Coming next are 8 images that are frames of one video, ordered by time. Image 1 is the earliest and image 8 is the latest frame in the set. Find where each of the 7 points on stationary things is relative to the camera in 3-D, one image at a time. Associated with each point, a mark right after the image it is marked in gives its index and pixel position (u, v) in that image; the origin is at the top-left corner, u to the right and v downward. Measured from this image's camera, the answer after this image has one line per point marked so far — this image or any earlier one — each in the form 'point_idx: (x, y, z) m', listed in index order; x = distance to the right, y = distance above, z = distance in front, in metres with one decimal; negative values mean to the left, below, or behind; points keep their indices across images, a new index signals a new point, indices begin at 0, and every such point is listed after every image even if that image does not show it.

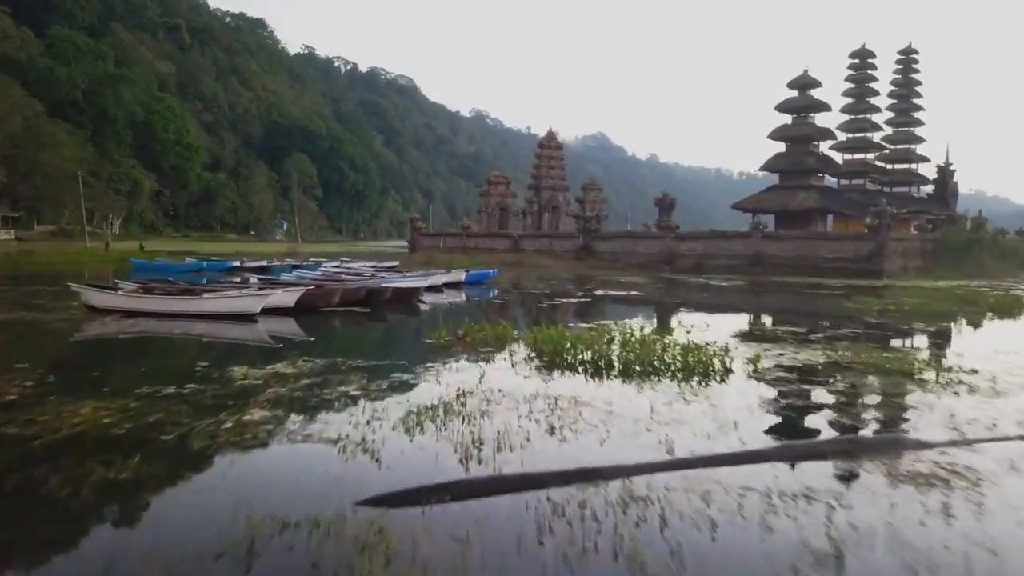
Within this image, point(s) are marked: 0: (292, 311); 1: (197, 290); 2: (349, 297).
0: (-4.3, -0.5, +14.3) m
1: (-5.7, -0.1, +13.4) m
2: (-3.4, -0.2, +15.2) m
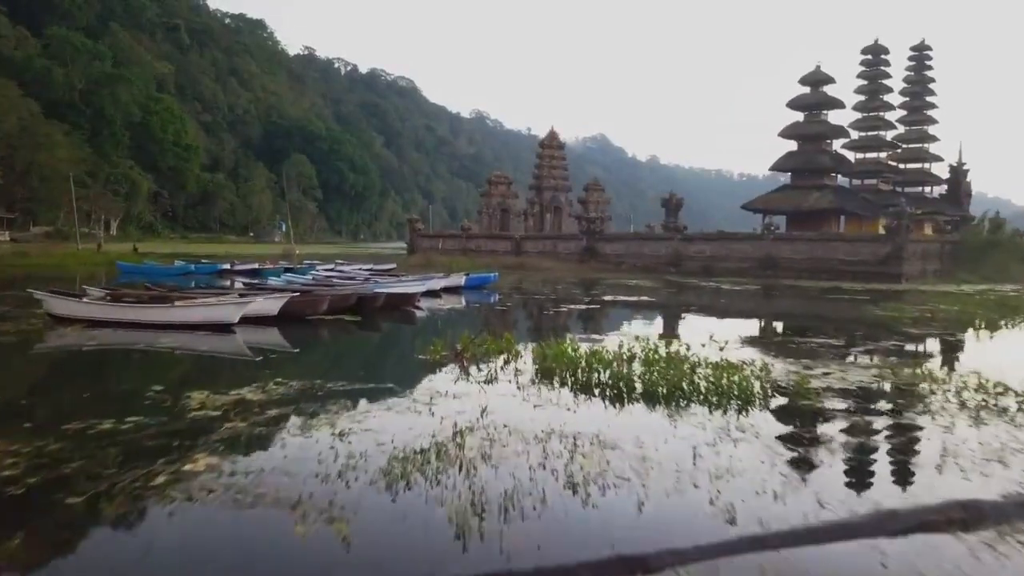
0: (-4.2, -0.6, +13.1) m
1: (-5.6, -0.2, +12.2) m
2: (-3.3, -0.3, +14.0) m
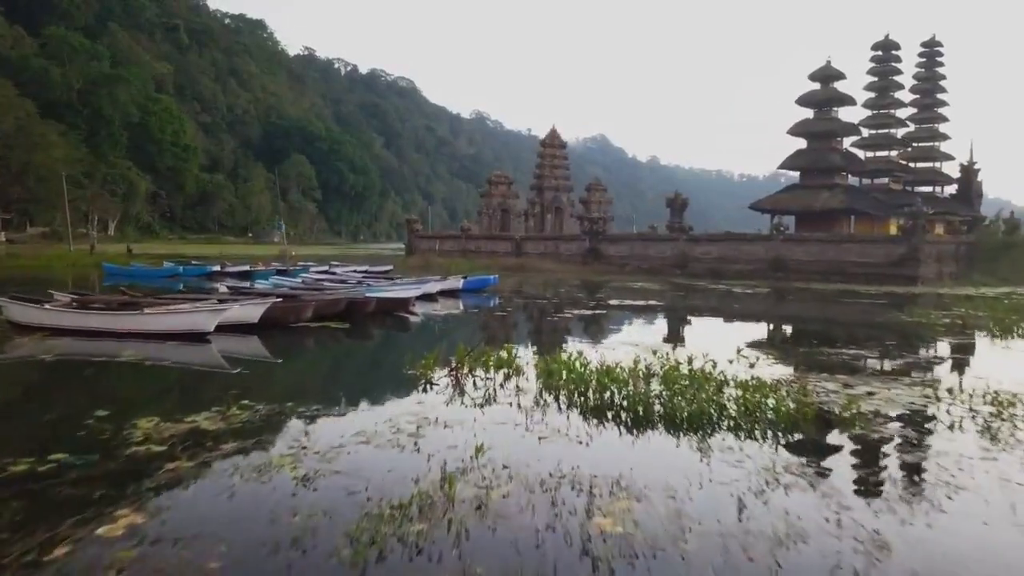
0: (-4.2, -0.7, +12.1) m
1: (-5.6, -0.2, +11.3) m
2: (-3.3, -0.4, +13.0) m
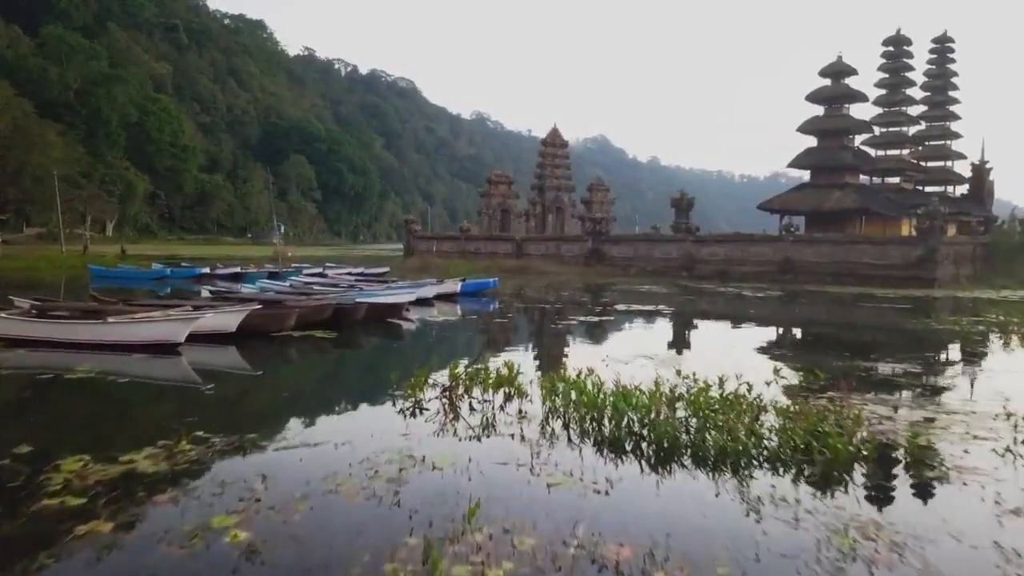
0: (-4.2, -0.8, +11.2) m
1: (-5.6, -0.3, +10.3) m
2: (-3.3, -0.5, +12.1) m
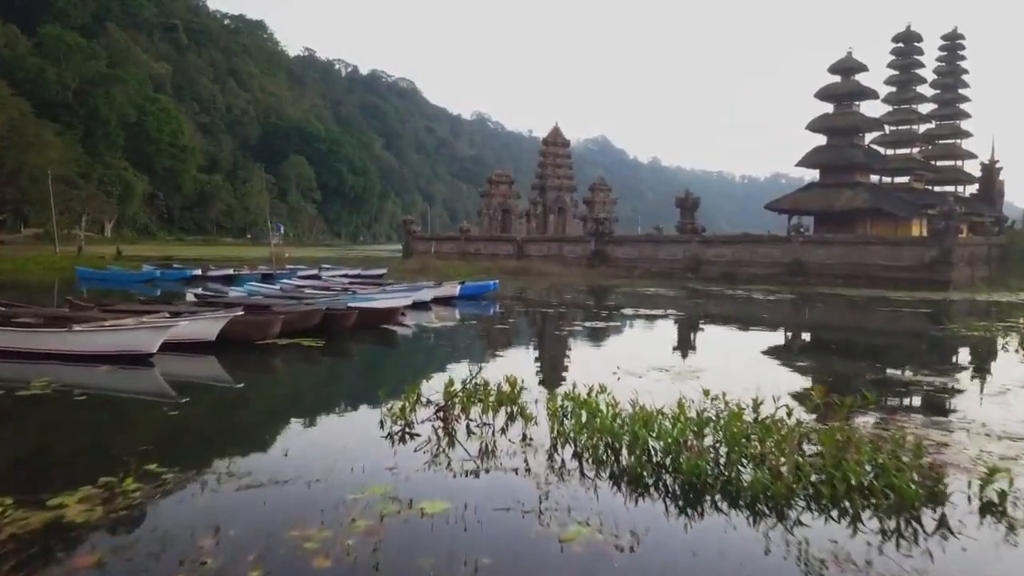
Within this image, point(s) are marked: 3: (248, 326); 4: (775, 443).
0: (-4.2, -0.8, +10.4) m
1: (-5.6, -0.4, +9.5) m
2: (-3.3, -0.5, +11.3) m
3: (-3.7, -0.5, +10.4) m
4: (+1.8, -1.0, +5.0) m
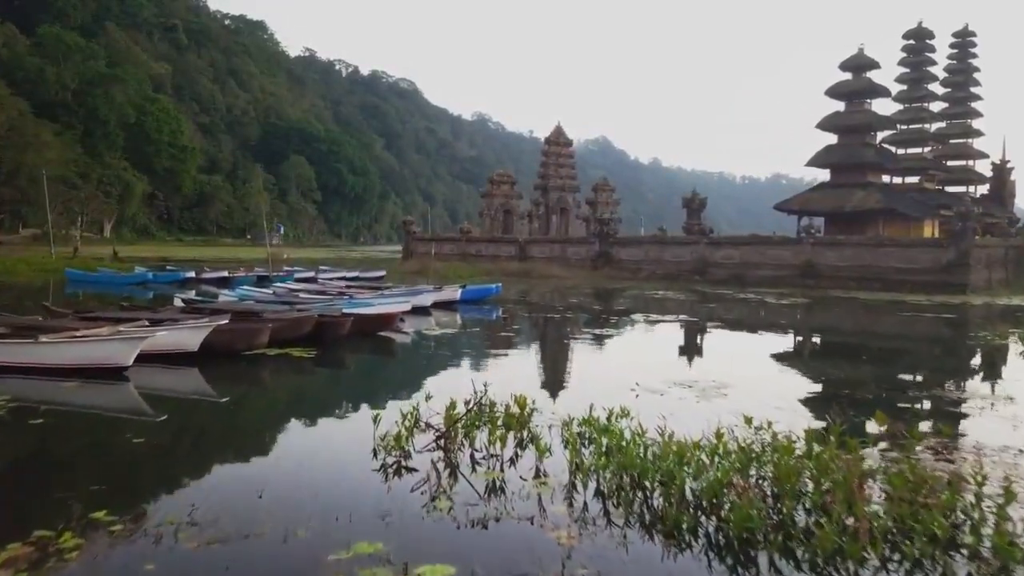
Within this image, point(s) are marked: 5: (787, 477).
0: (-4.1, -0.9, +9.6) m
1: (-5.5, -0.5, +8.8) m
2: (-3.2, -0.6, +10.6) m
3: (-3.6, -0.6, +9.7) m
4: (+1.9, -1.1, +4.3) m
5: (+1.6, -1.1, +4.3) m
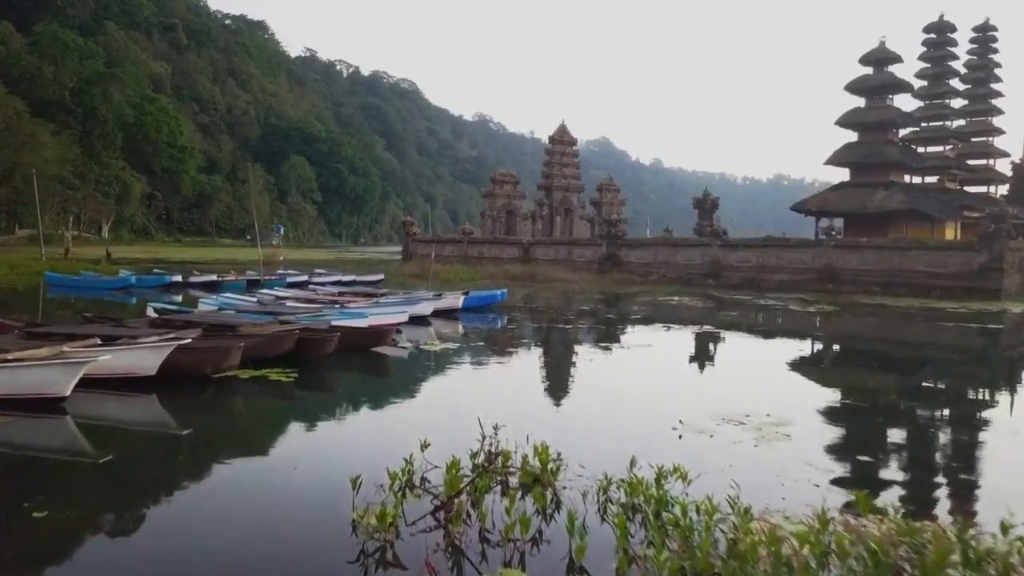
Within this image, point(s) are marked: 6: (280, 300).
0: (-4.0, -1.0, +8.3) m
1: (-5.4, -0.6, +7.5) m
2: (-3.1, -0.8, +9.2) m
3: (-3.5, -0.7, +8.4) m
4: (+2.0, -1.2, +2.9) m
5: (+1.7, -1.2, +2.9) m
6: (-4.6, -0.2, +14.5) m
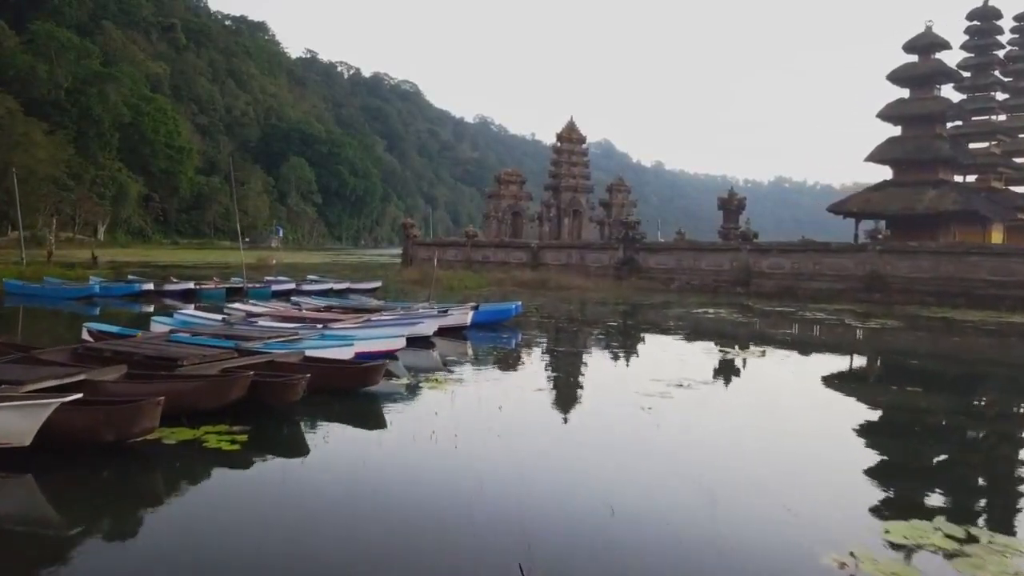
0: (-3.7, -1.2, +5.9) m
1: (-5.1, -0.8, +5.1) m
2: (-2.8, -1.0, +6.8) m
3: (-3.2, -1.0, +6.0) m
4: (+2.3, -1.5, +0.5) m
5: (+2.0, -1.4, +0.5) m
6: (-4.2, -0.5, +12.1) m
